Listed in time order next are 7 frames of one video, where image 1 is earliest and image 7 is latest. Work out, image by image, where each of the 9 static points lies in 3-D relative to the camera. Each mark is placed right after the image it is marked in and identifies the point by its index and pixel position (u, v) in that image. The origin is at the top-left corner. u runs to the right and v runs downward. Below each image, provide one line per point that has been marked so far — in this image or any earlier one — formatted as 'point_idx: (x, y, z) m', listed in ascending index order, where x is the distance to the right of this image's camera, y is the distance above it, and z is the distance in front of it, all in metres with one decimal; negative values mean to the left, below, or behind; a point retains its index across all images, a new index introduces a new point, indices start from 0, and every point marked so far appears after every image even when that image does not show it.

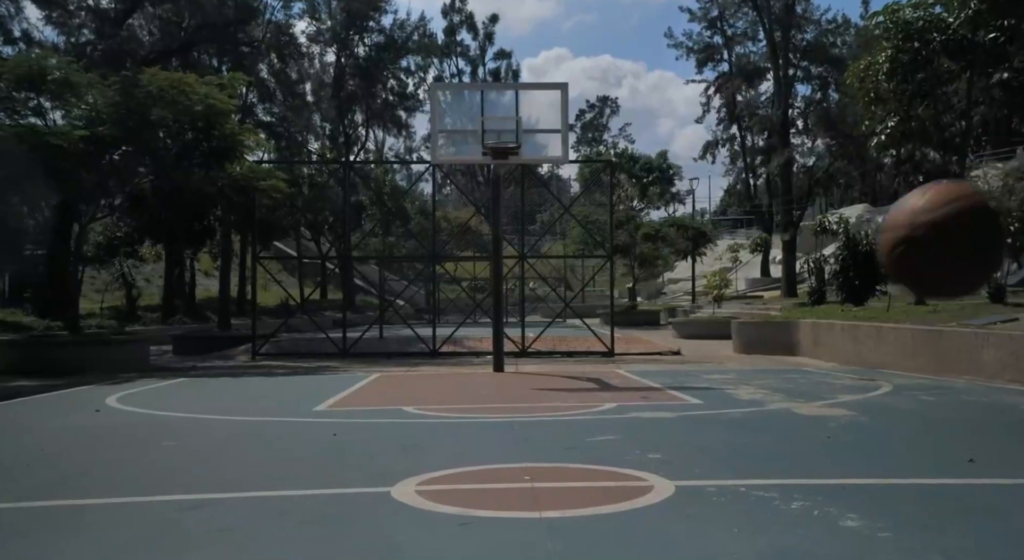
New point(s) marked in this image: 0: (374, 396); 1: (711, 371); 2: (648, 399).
0: (-2.0, -1.6, +13.3) m
1: (+3.3, -1.5, +15.2) m
2: (+1.8, -1.4, +11.7) m
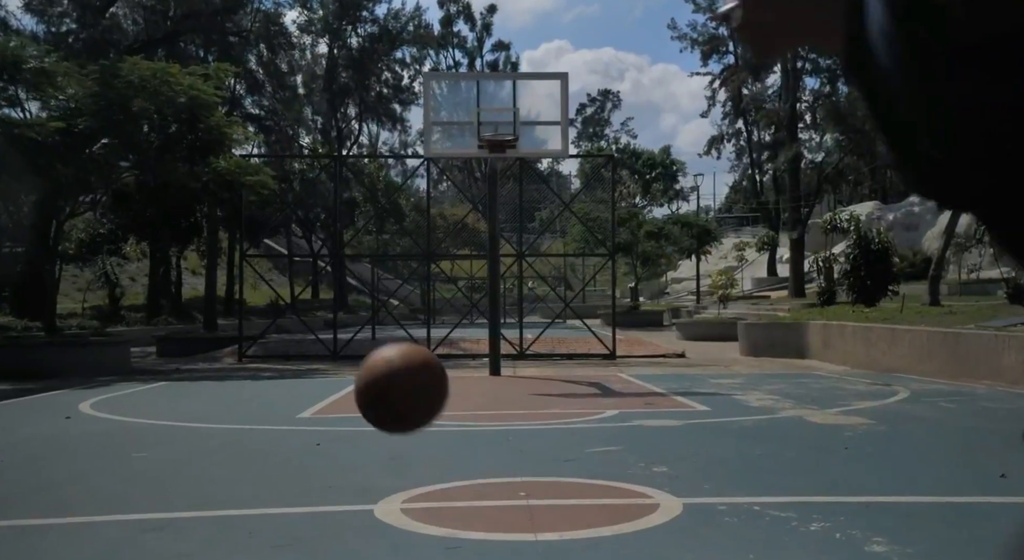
0: (-2.1, -1.6, +12.6) m
1: (+3.2, -1.5, +14.4) m
2: (+1.7, -1.4, +10.9) m
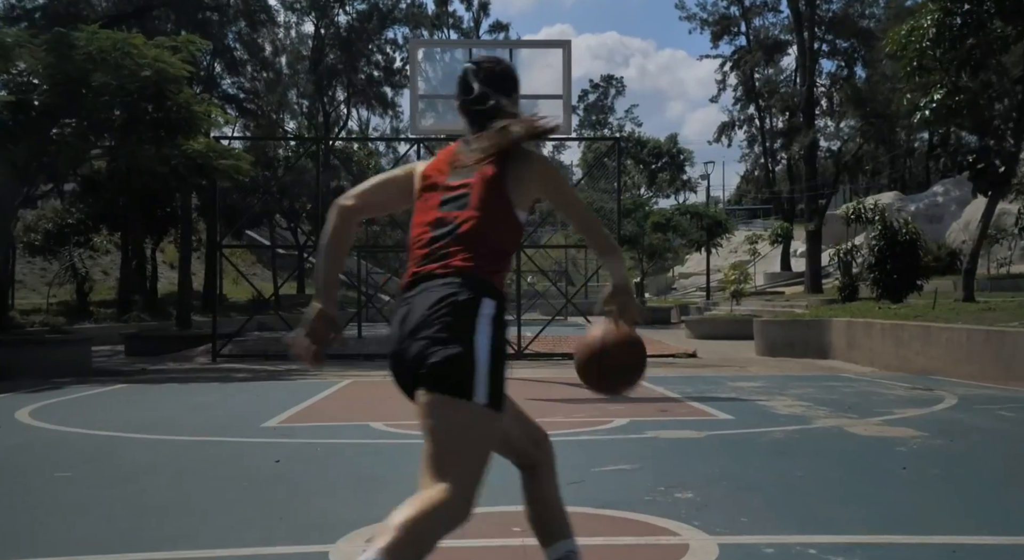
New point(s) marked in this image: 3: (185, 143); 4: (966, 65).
0: (-2.2, -1.5, +11.1) m
1: (+3.2, -1.4, +12.9) m
2: (+1.6, -1.3, +9.5) m
3: (-5.7, +2.4, +15.9) m
4: (+7.4, +3.5, +15.0) m
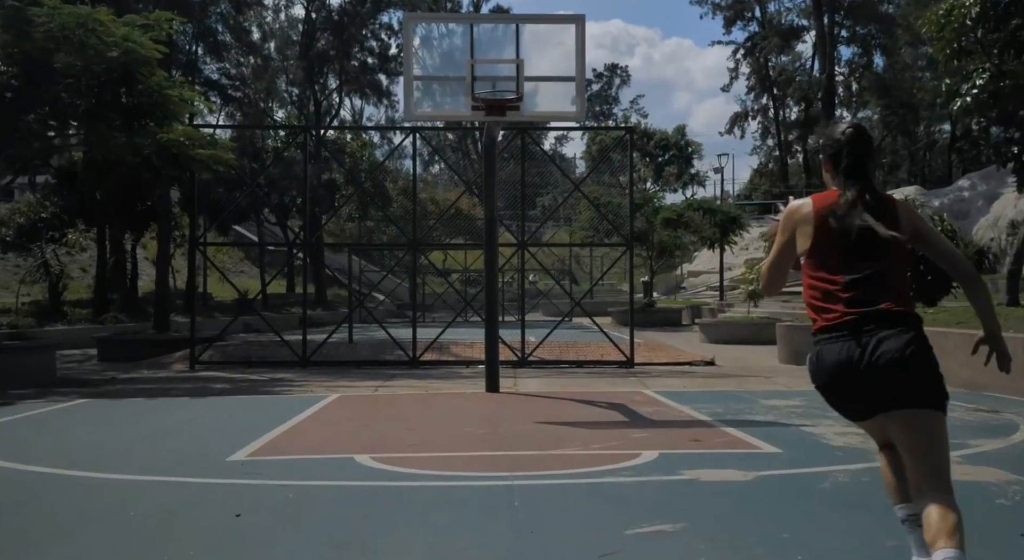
0: (-2.1, -1.5, +9.8) m
1: (+3.3, -1.4, +11.6) m
2: (+1.7, -1.4, +8.2) m
3: (-5.6, +2.4, +14.5) m
4: (+7.5, +3.5, +13.7) m
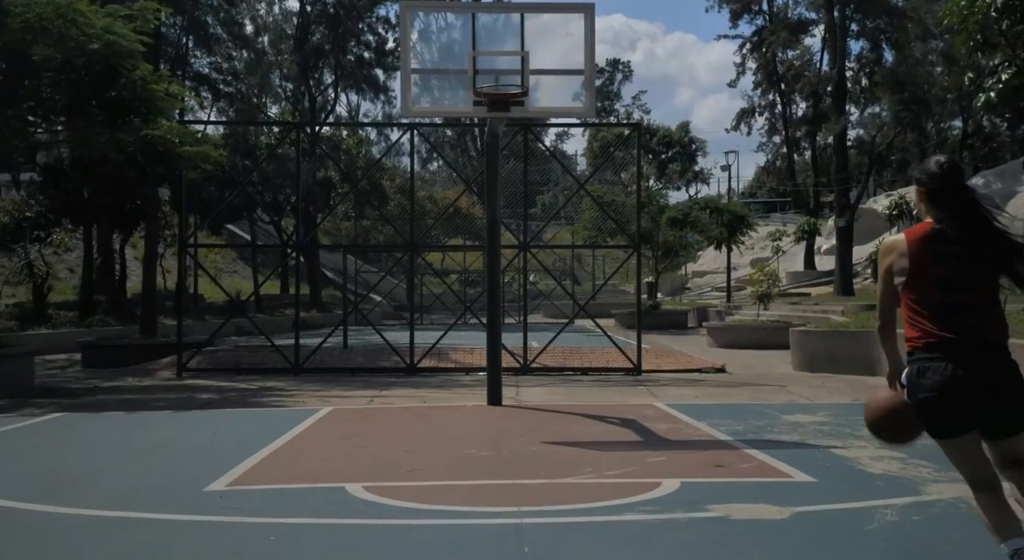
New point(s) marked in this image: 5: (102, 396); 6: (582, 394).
0: (-2.0, -1.6, +9.1) m
1: (+3.3, -1.5, +11.0) m
2: (+1.8, -1.5, +7.5) m
3: (-5.6, +2.3, +13.8) m
4: (+7.5, +3.4, +13.0) m
5: (-5.7, -1.6, +12.8) m
6: (+1.0, -1.6, +12.8) m
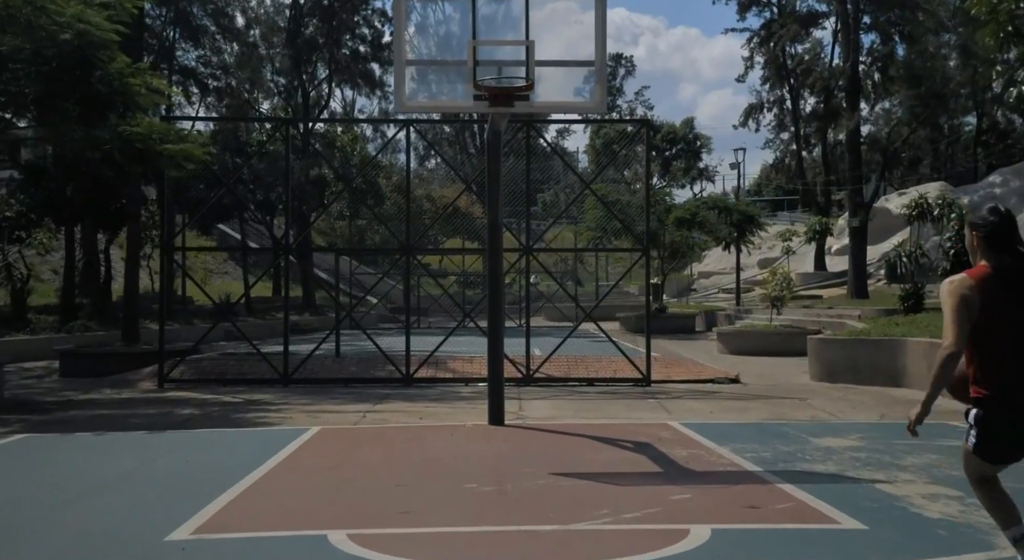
0: (-2.0, -1.7, +8.3) m
1: (+3.3, -1.6, +10.1) m
2: (+1.8, -1.6, +6.7) m
3: (-5.5, +2.2, +13.0) m
4: (+7.5, +3.3, +12.2) m
5: (-5.7, -1.7, +11.9) m
6: (+1.0, -1.7, +12.0) m
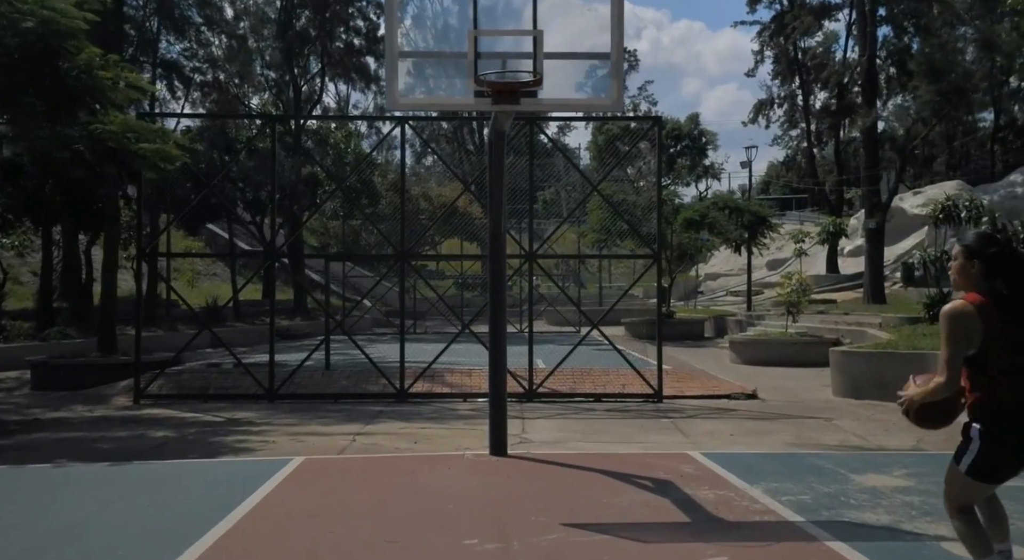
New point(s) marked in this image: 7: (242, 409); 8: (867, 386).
0: (-2.0, -1.8, +7.4) m
1: (+3.4, -1.7, +9.2) m
2: (+1.8, -1.7, +5.8) m
3: (-5.5, +2.1, +12.0) m
4: (+7.6, +3.2, +11.2) m
5: (-5.6, -1.8, +11.0) m
6: (+1.1, -1.8, +11.1) m
7: (-3.6, -1.7, +12.5) m
8: (+5.1, -1.5, +13.2) m
